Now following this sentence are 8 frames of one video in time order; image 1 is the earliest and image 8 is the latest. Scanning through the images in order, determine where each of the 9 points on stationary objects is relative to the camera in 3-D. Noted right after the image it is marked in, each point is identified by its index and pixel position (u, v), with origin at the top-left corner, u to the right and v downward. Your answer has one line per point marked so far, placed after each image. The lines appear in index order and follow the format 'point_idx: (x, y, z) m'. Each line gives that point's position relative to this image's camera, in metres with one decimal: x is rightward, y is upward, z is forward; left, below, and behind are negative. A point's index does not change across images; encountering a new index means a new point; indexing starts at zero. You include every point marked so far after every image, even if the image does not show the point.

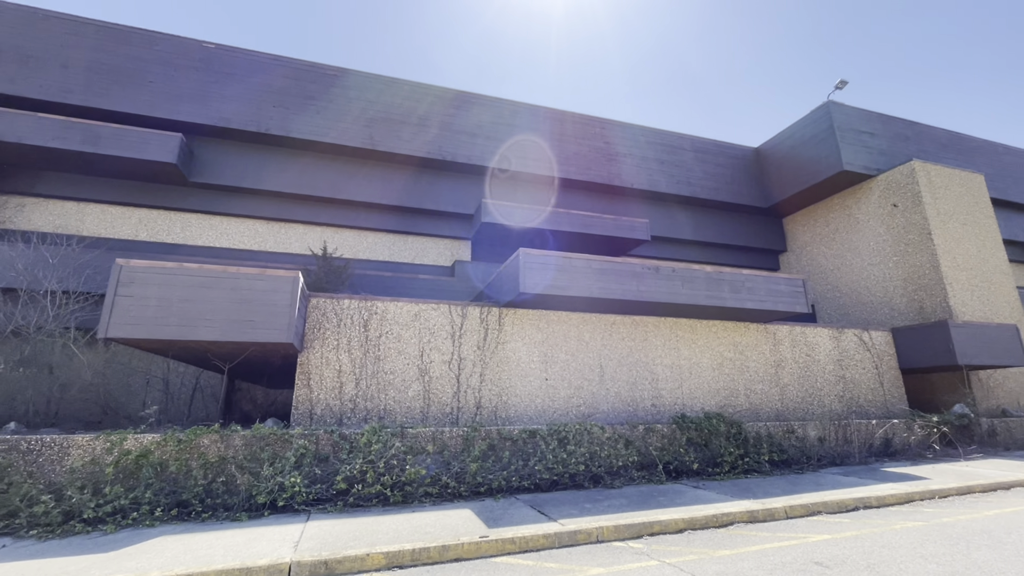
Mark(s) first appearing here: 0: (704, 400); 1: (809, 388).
0: (+3.3, -1.9, +8.4) m
1: (+5.6, -1.9, +9.1) m
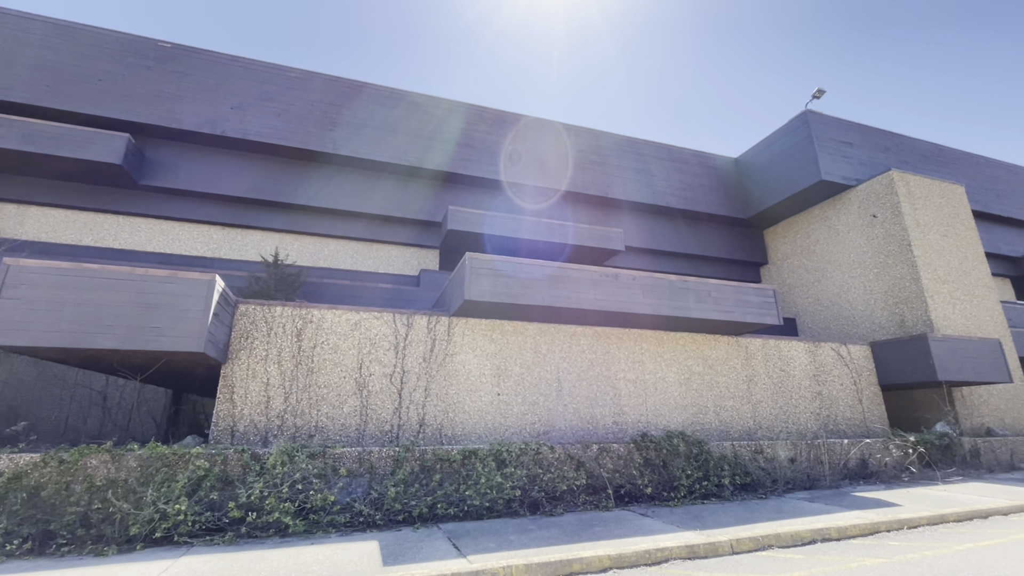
0: (+2.6, -2.1, +7.9) m
1: (+4.8, -2.1, +8.6) m
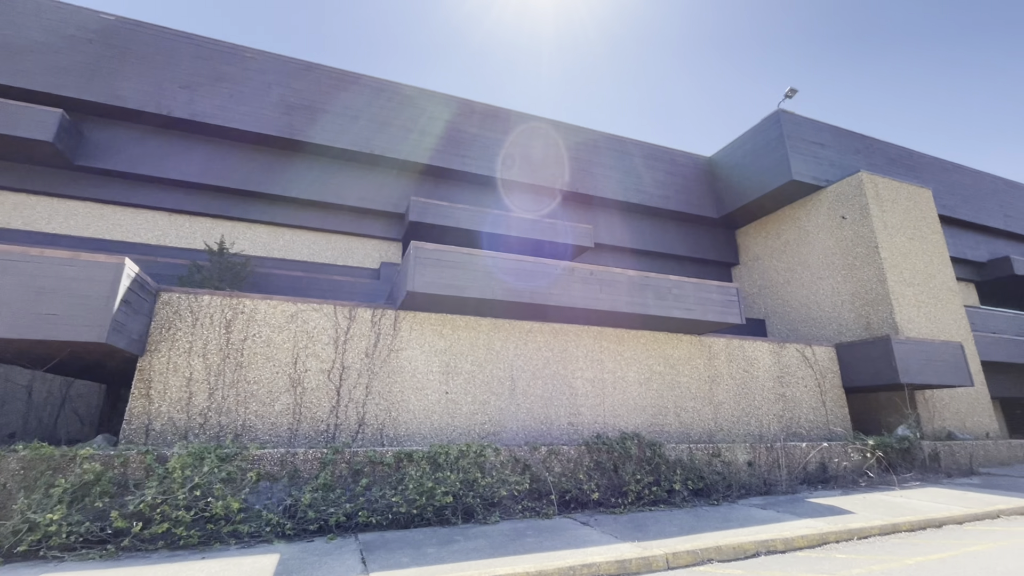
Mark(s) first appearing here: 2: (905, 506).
0: (+1.8, -2.0, +7.6) m
1: (+4.0, -2.1, +8.4) m
2: (+4.2, -2.3, +5.2) m
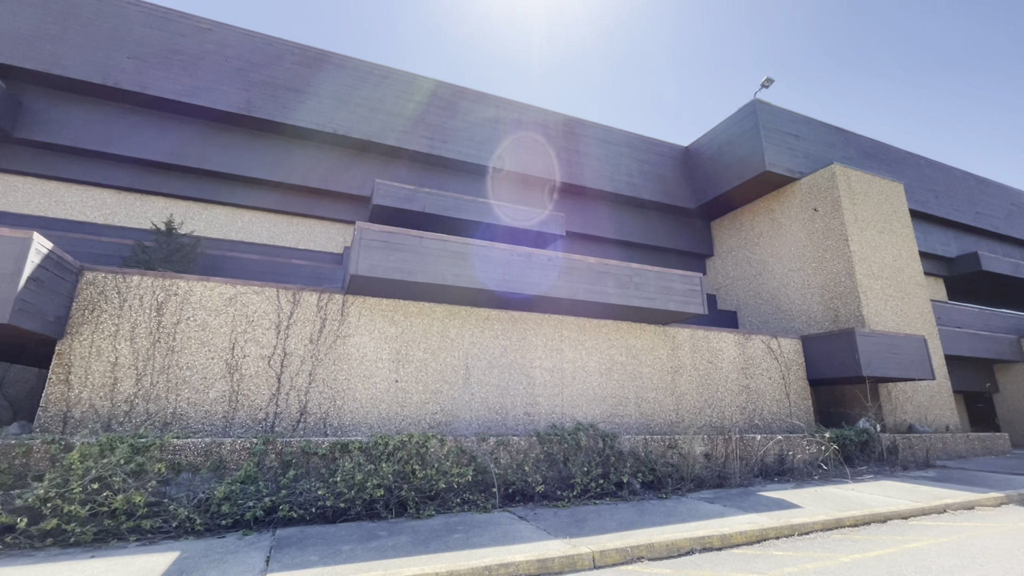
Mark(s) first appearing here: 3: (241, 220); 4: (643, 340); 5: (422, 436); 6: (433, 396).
0: (+1.2, -1.8, +7.4) m
1: (+3.3, -1.9, +8.3) m
2: (+3.6, -2.2, +5.1) m
3: (-5.8, +1.4, +10.4) m
4: (+2.2, -0.9, +8.2) m
5: (-0.9, -1.6, +5.2) m
6: (-1.1, -1.5, +6.6) m
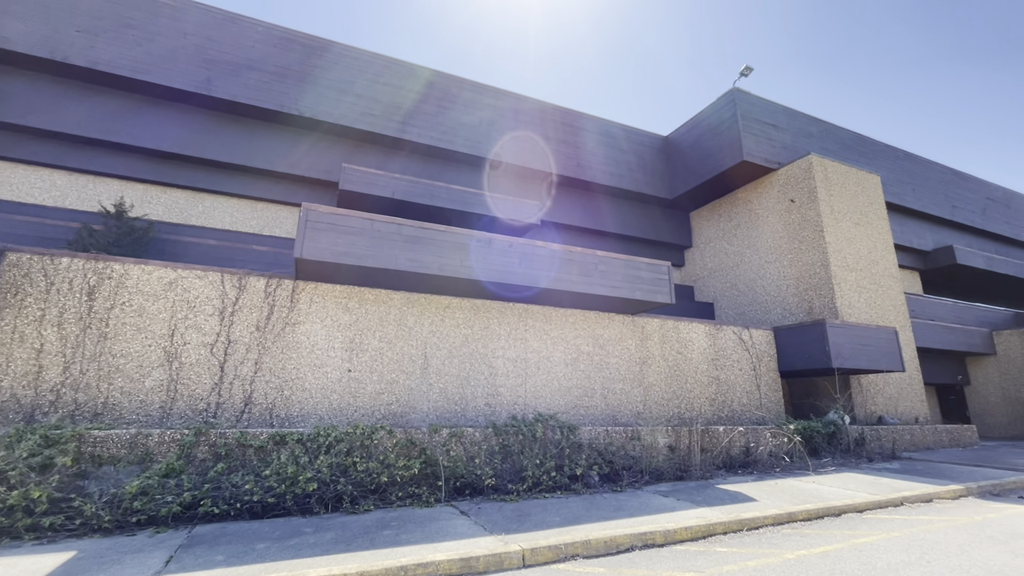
0: (+0.6, -1.7, +7.2) m
1: (+2.8, -1.7, +8.2) m
2: (+3.1, -2.1, +5.0) m
3: (-6.4, +1.7, +10.0) m
4: (+1.6, -0.7, +8.0) m
5: (-1.5, -1.4, +4.9) m
6: (-1.6, -1.3, +6.3) m
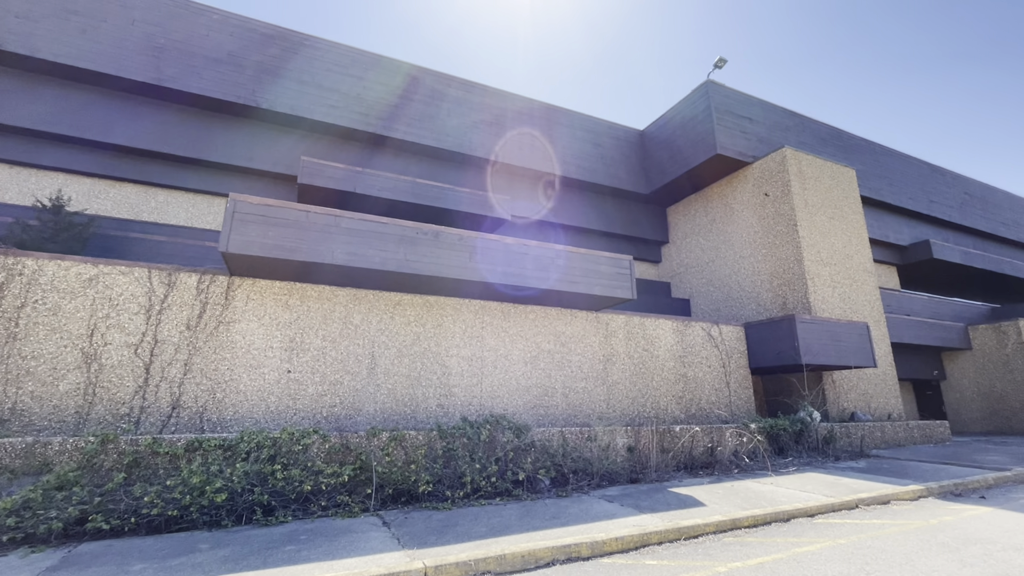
0: (0.0, -1.6, +6.9) m
1: (+2.1, -1.6, +7.9) m
2: (+2.5, -2.0, +4.8) m
3: (-7.1, +1.8, +9.6) m
4: (+1.0, -0.6, +7.7) m
5: (-2.1, -1.4, +4.6) m
6: (-2.2, -1.2, +6.0) m
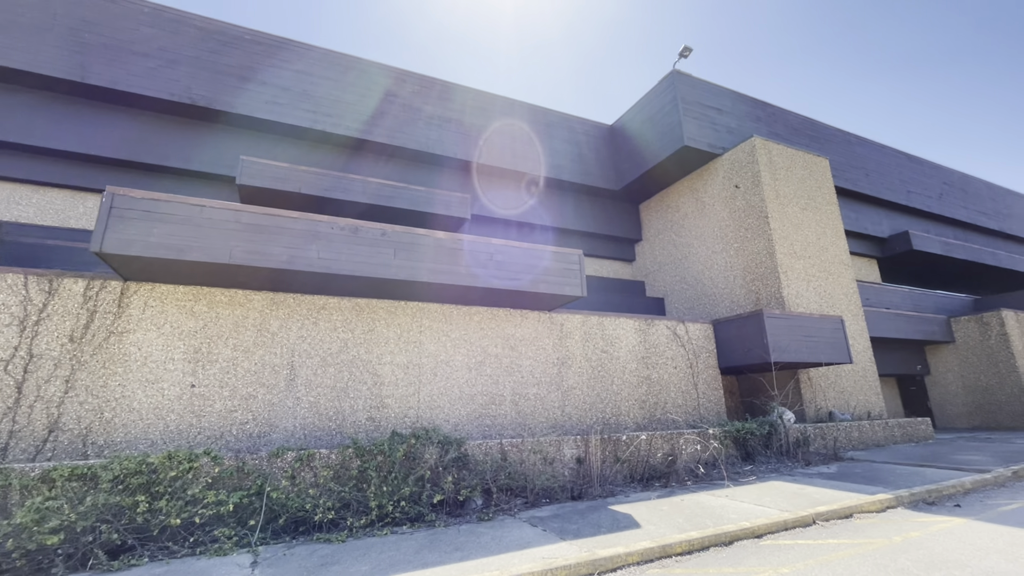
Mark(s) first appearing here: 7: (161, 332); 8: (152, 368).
0: (-0.8, -1.6, +6.4) m
1: (+1.3, -1.6, +7.4) m
2: (+1.8, -1.9, +4.2) m
3: (-7.9, +1.5, +9.0) m
4: (+0.2, -0.6, +7.2) m
5: (-2.8, -1.4, +4.0) m
6: (-3.0, -1.3, +5.4) m
7: (-3.8, -0.5, +5.3) m
8: (-3.8, -0.8, +5.2) m
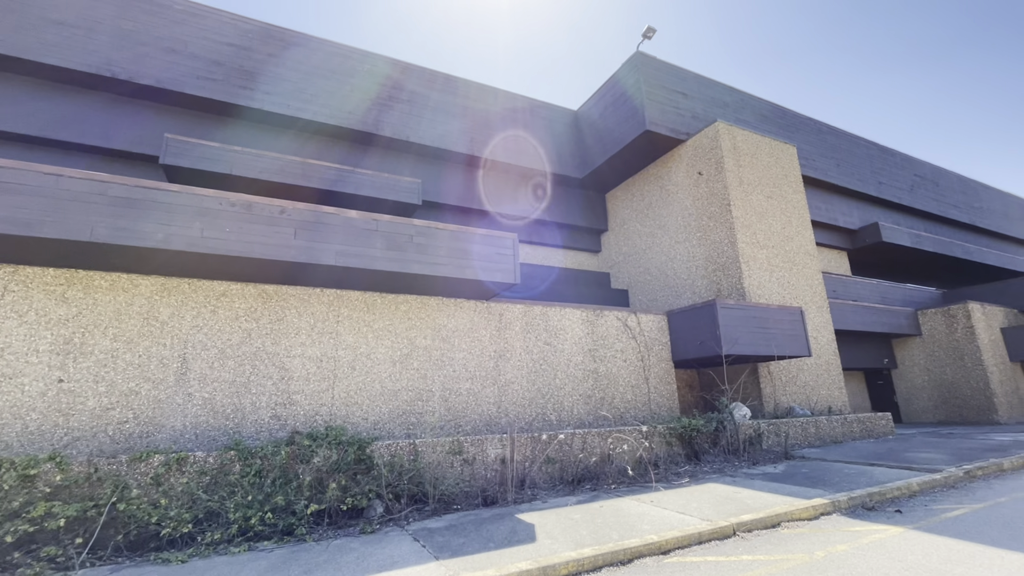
0: (-1.7, -1.4, +5.8) m
1: (+0.4, -1.4, +6.9) m
2: (+0.9, -1.8, +3.8) m
3: (-8.9, +1.8, +8.2) m
4: (-0.8, -0.4, +6.7) m
5: (-3.6, -1.2, +3.4) m
6: (-3.9, -1.1, +4.8) m
7: (-4.7, -0.3, +4.7) m
8: (-4.7, -0.7, +4.6) m
